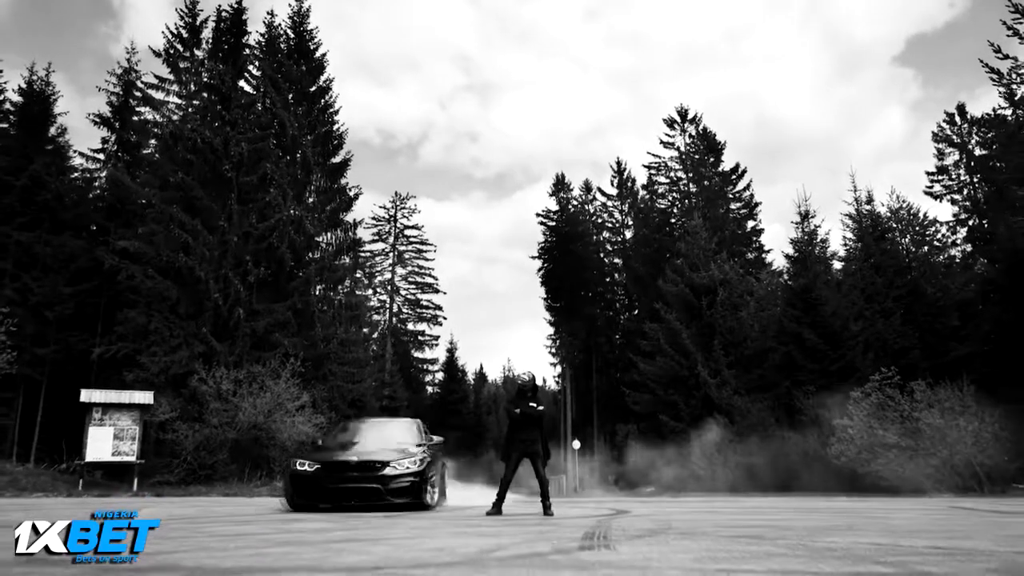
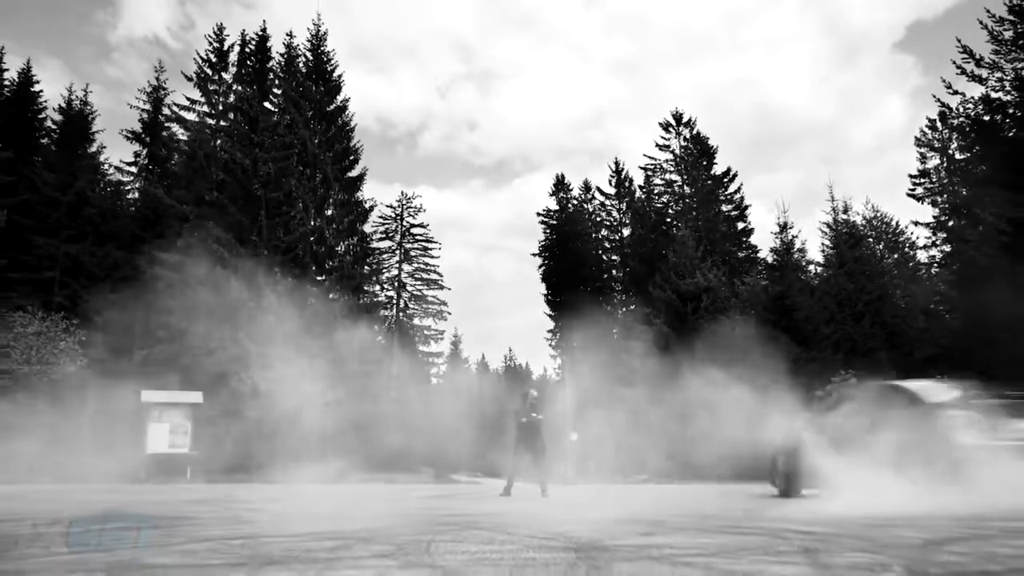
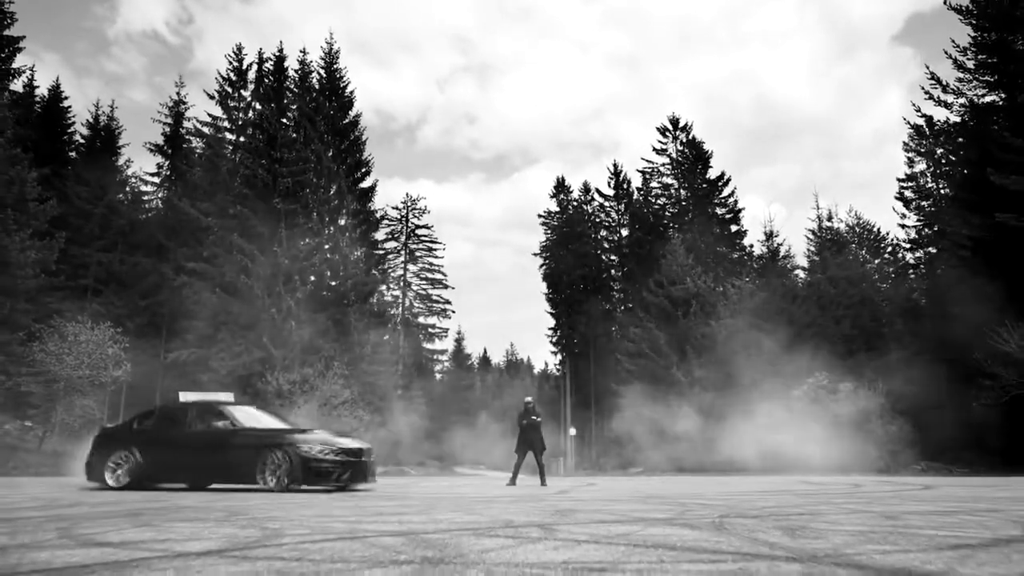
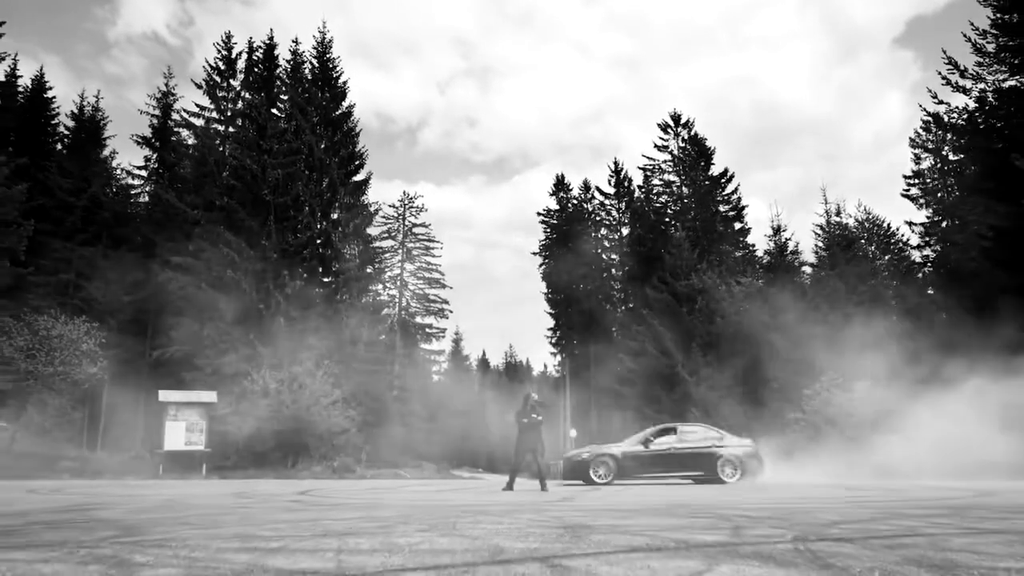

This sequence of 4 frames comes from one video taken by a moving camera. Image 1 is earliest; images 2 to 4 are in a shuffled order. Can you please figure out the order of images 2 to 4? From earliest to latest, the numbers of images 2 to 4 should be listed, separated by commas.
2, 4, 3
